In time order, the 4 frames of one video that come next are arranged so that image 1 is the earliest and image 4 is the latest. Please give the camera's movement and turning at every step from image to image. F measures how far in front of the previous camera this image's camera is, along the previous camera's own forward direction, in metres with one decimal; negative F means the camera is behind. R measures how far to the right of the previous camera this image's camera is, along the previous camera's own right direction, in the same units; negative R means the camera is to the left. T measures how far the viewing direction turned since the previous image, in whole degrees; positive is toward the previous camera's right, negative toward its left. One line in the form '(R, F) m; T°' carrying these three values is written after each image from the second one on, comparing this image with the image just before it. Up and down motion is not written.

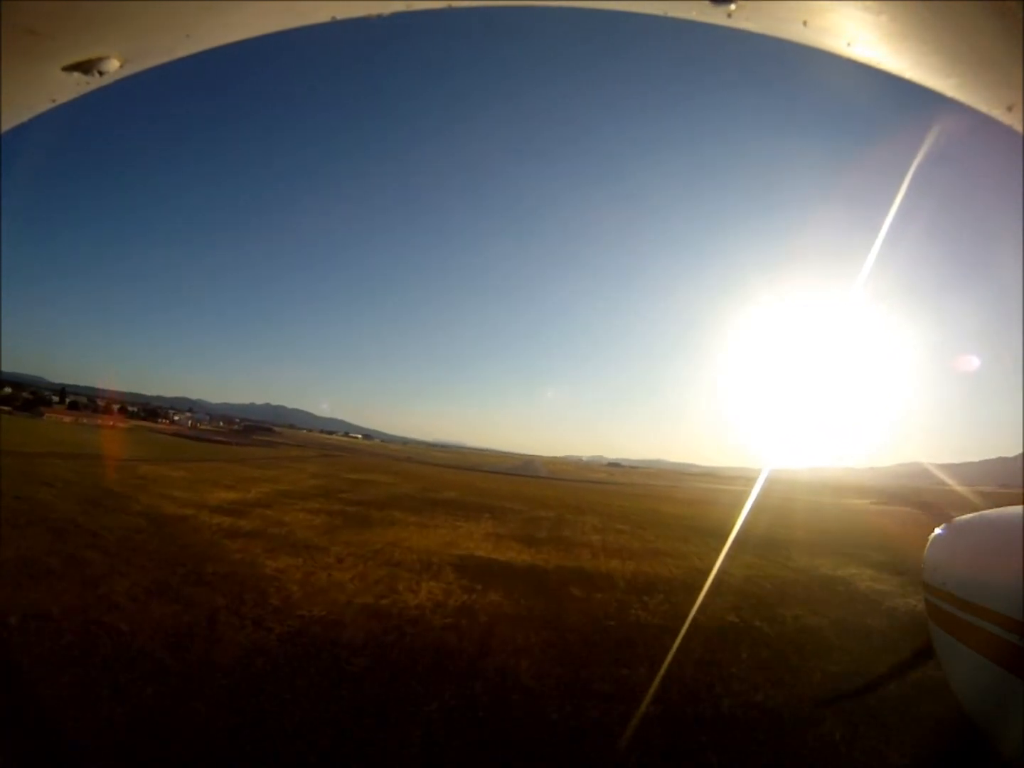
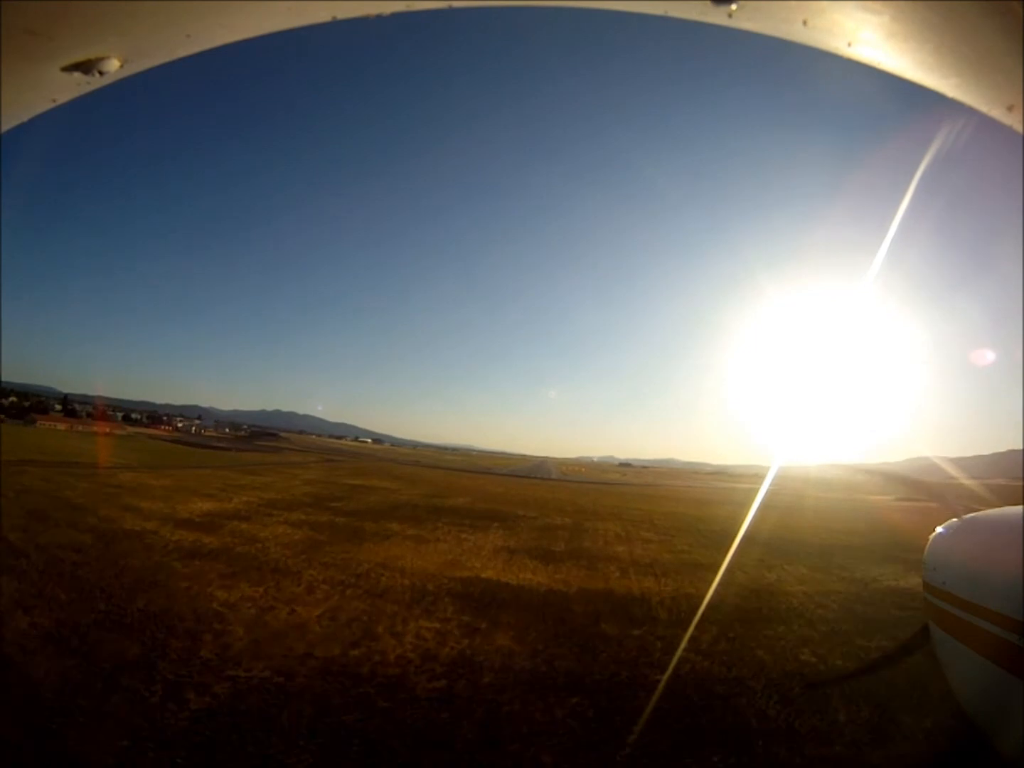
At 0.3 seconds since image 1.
(0.0, +0.7) m; -1°
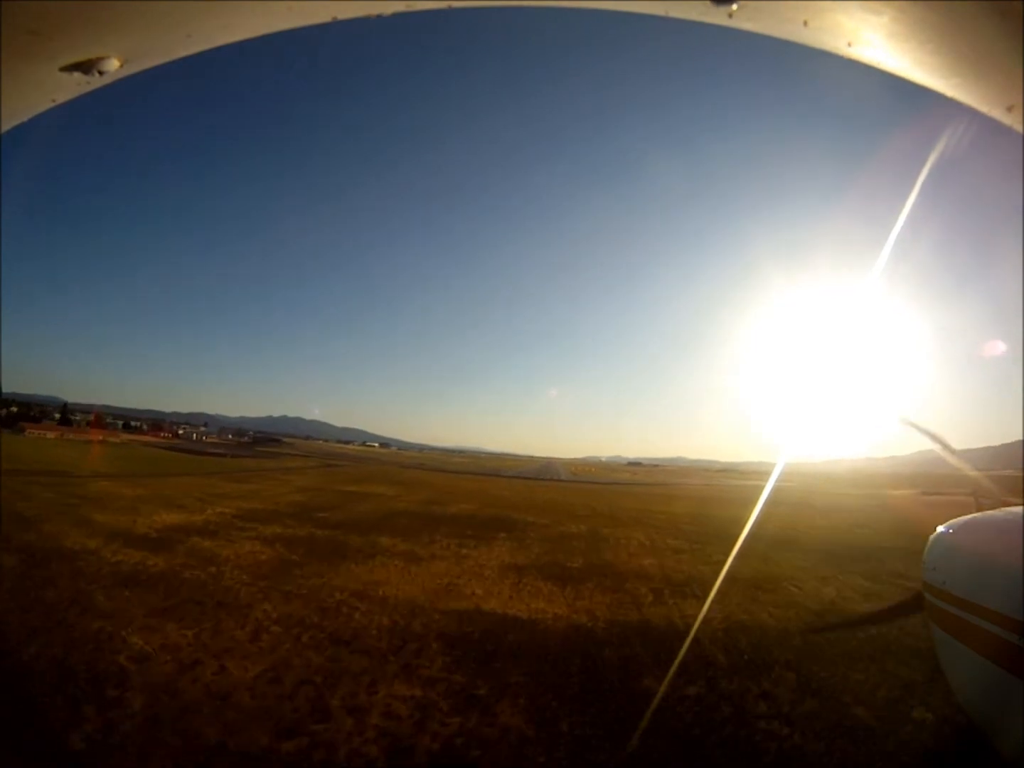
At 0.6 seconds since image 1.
(0.0, +0.6) m; -1°
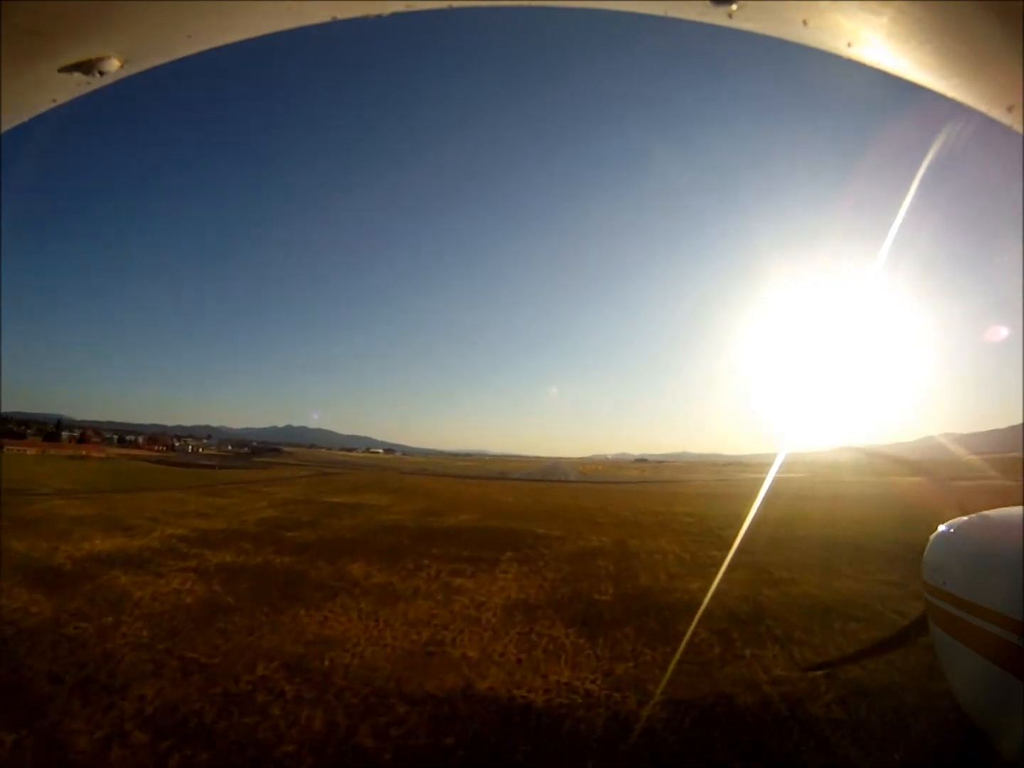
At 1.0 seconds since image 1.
(0.0, +0.8) m; 0°
